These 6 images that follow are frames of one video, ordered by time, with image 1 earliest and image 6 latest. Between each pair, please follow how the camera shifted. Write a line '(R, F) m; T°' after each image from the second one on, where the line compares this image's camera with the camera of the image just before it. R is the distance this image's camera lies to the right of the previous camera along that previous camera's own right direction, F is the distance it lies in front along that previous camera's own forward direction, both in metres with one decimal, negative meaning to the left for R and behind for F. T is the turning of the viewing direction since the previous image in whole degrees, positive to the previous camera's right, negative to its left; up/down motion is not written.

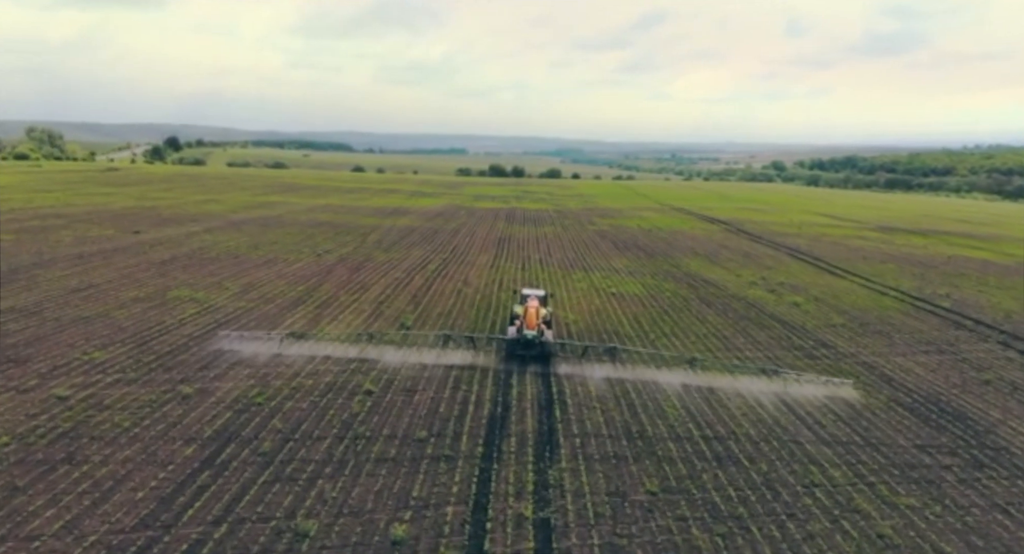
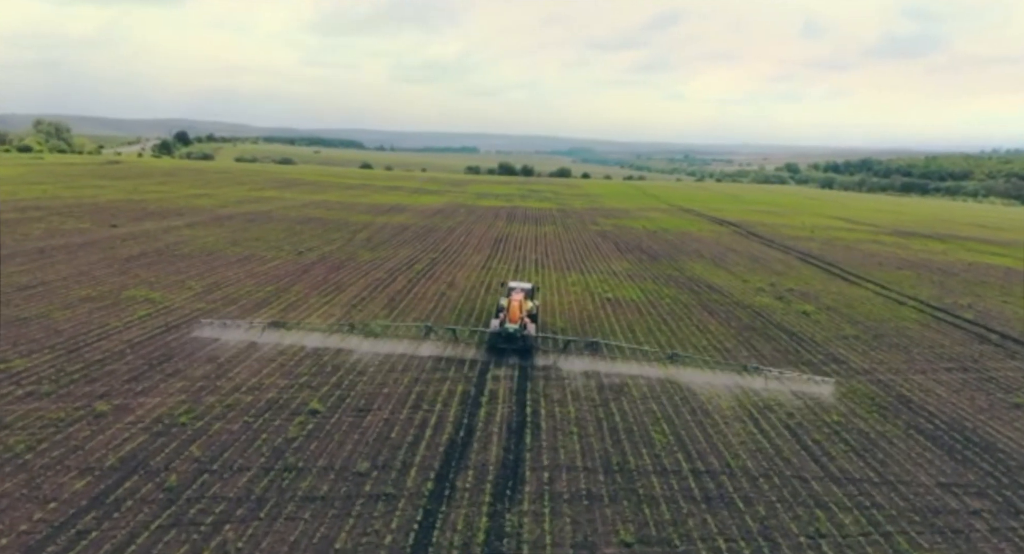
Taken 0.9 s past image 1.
(+0.7, +1.4) m; -1°
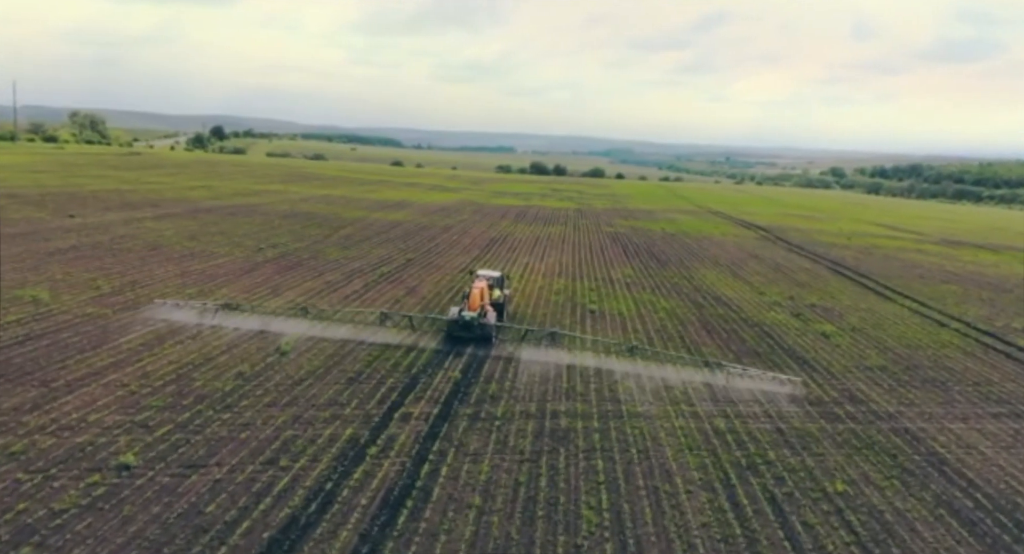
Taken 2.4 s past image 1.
(+1.8, +2.8) m; -3°
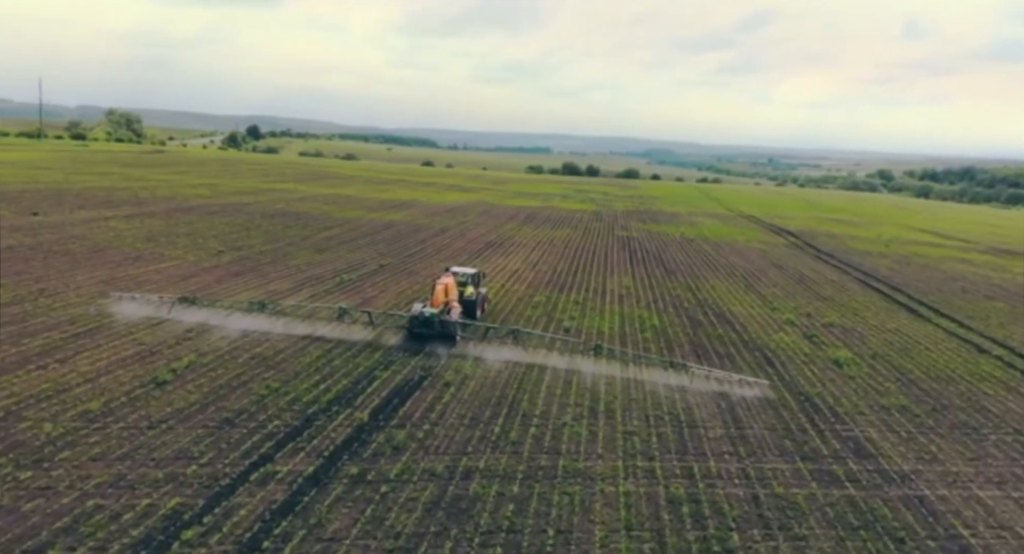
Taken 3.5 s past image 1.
(+1.7, +2.2) m; -3°
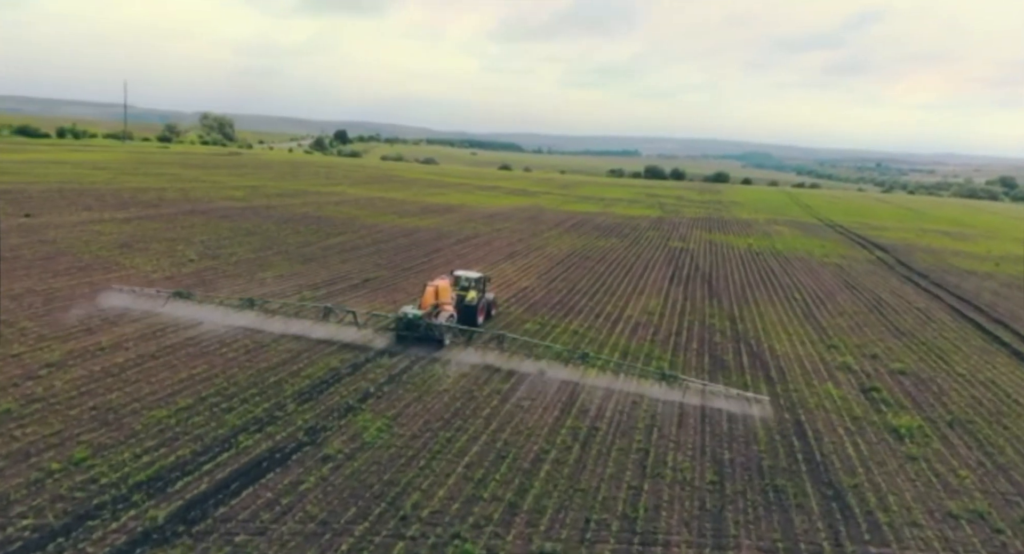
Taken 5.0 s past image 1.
(+2.4, +3.2) m; -7°
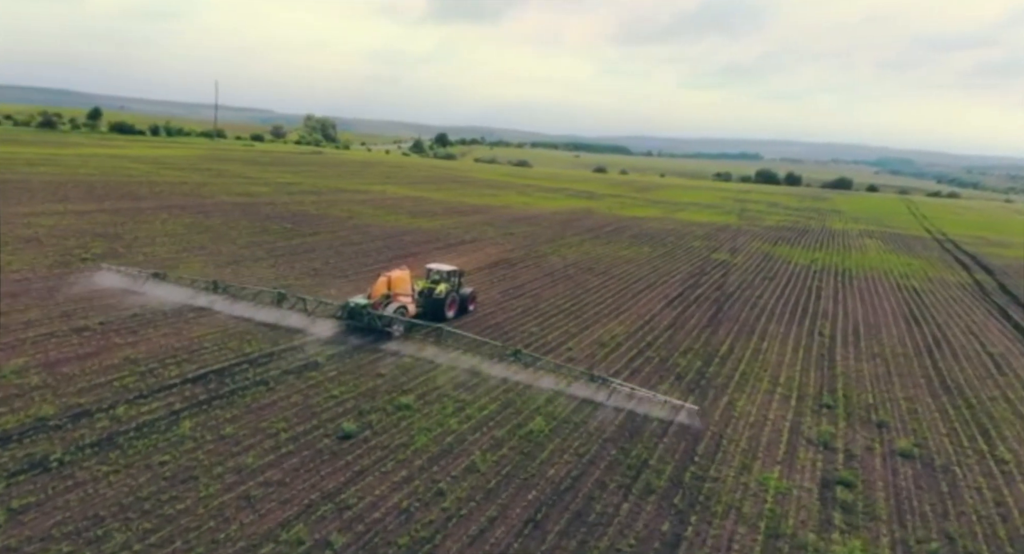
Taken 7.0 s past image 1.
(+4.5, +3.9) m; -9°
